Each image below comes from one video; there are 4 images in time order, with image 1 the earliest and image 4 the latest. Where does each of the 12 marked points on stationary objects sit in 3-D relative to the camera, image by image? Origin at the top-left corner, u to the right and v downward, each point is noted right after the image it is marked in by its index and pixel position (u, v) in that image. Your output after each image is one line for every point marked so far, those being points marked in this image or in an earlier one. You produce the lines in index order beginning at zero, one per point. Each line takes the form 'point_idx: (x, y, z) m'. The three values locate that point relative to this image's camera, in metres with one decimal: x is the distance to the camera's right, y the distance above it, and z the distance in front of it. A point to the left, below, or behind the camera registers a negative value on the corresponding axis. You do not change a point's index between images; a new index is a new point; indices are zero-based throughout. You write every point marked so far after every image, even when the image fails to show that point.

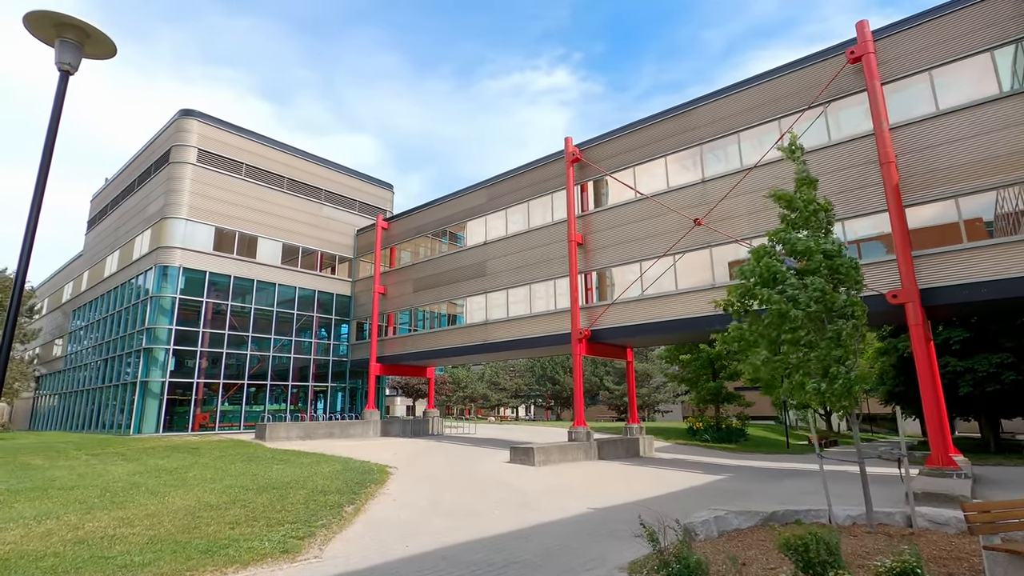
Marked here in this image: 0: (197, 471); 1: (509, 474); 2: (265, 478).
0: (-8.4, -4.9, +14.3) m
1: (-0.1, -5.3, +15.4) m
2: (-5.8, -4.5, +12.6) m
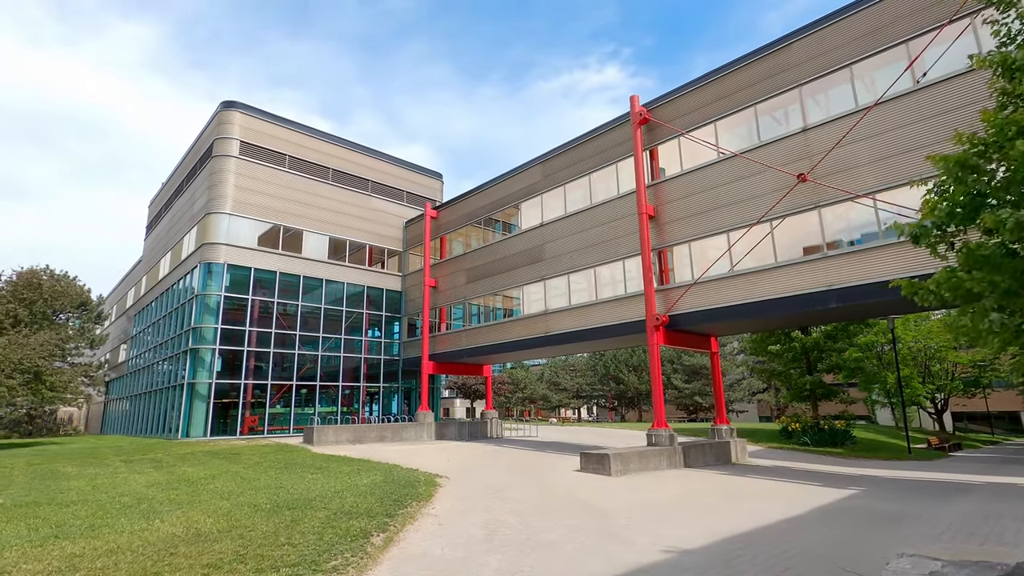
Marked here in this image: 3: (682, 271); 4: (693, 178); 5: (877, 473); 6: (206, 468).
0: (-6.7, -4.5, +12.4) m
1: (+1.7, -4.7, +12.7) m
2: (-4.4, -4.0, +10.5) m
3: (+6.0, +0.6, +18.9) m
4: (+6.4, +3.9, +19.0) m
5: (+11.6, -5.9, +17.2) m
6: (-8.5, -5.0, +15.0) m
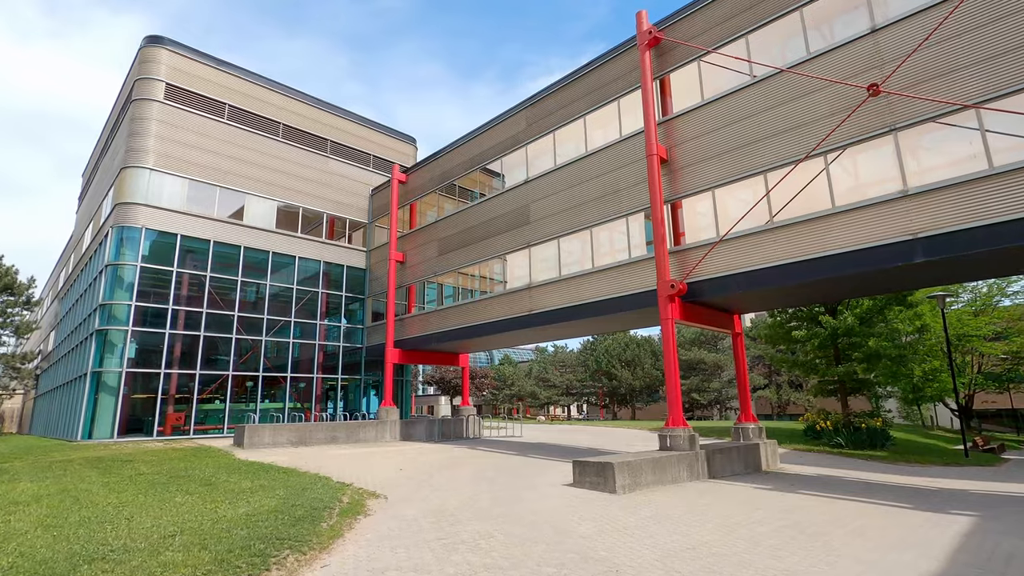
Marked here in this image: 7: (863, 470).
0: (-7.3, -3.4, +8.1) m
1: (+1.0, -3.6, +8.5) m
2: (-4.9, -2.9, +6.3) m
3: (+5.3, +1.7, +14.9) m
4: (+5.7, +4.9, +14.9) m
5: (+10.9, -4.9, +13.2) m
6: (-9.1, -3.9, +10.7) m
7: (+10.6, -5.5, +16.3) m
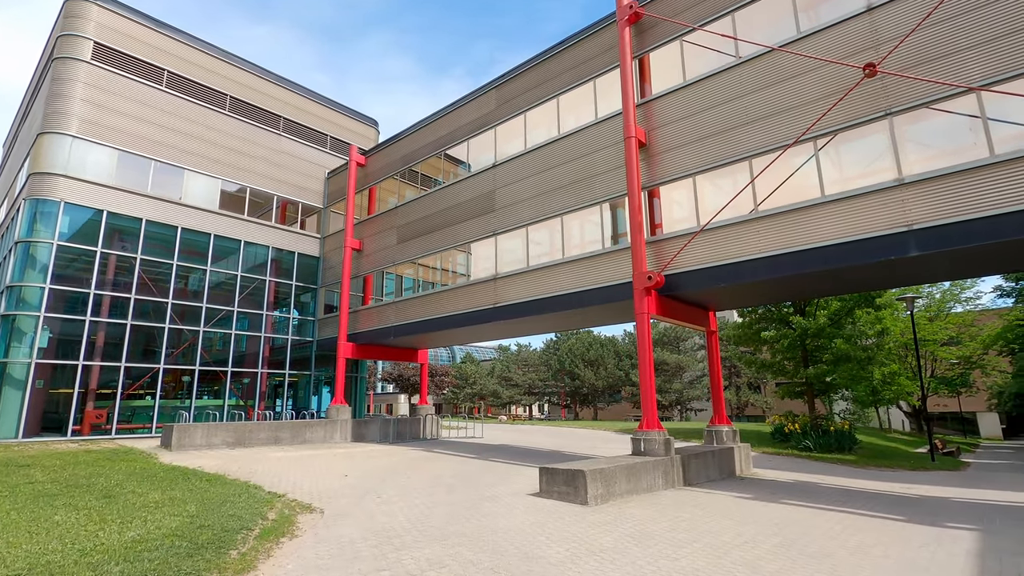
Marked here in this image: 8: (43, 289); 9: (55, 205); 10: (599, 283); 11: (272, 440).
0: (-7.9, -2.9, +6.3) m
1: (+0.5, -3.4, +7.3) m
2: (-5.3, -2.5, +4.6) m
3: (+4.4, +1.8, +13.9) m
4: (+4.9, +5.1, +14.0) m
5: (+10.0, -4.8, +12.7) m
6: (-9.8, -3.4, +8.8) m
7: (+9.5, -5.4, +15.7) m
8: (-16.2, -0.1, +18.7) m
9: (-16.3, +2.9, +19.3) m
10: (+2.5, +0.2, +15.2) m
11: (-8.5, -5.3, +19.0) m
